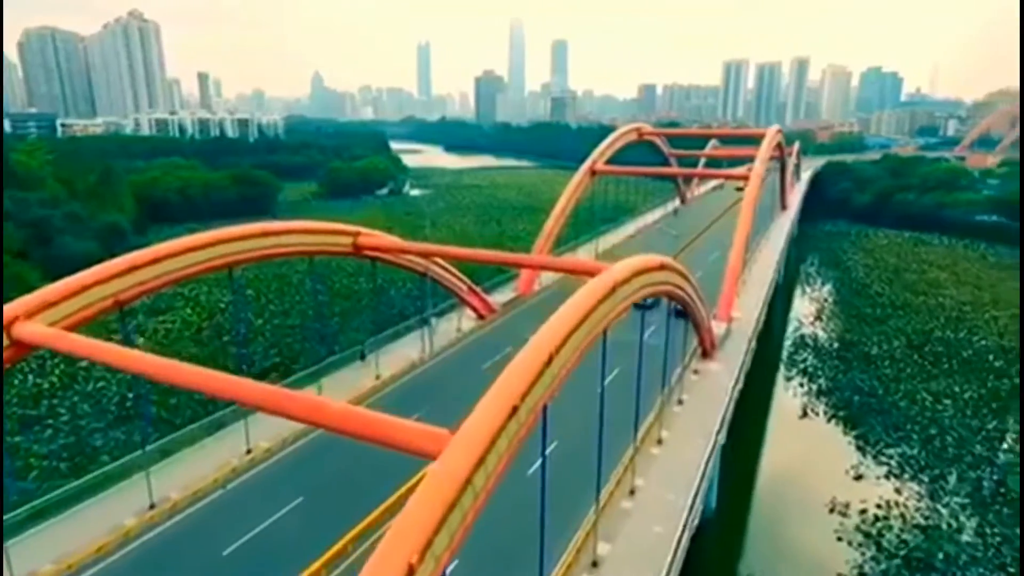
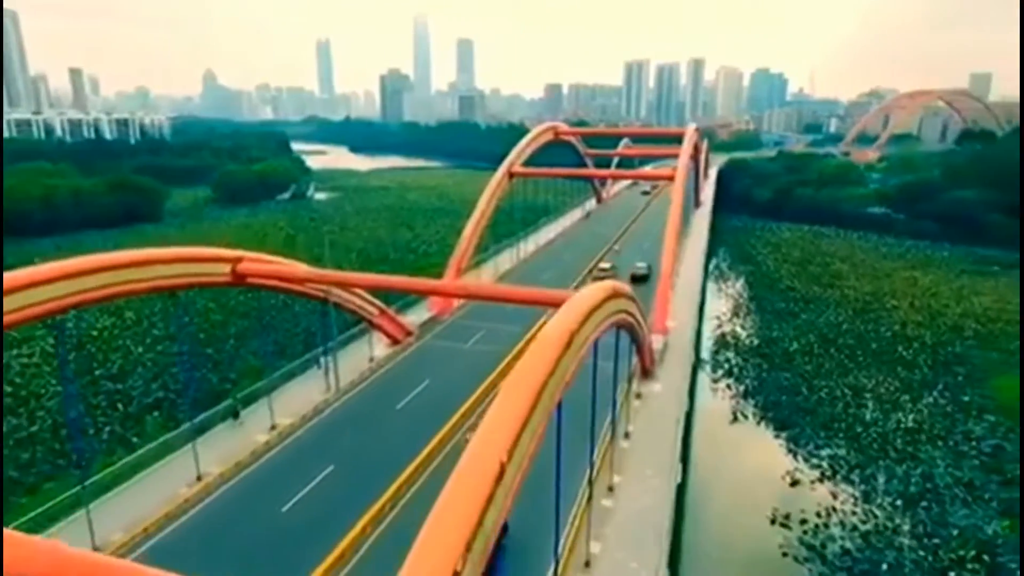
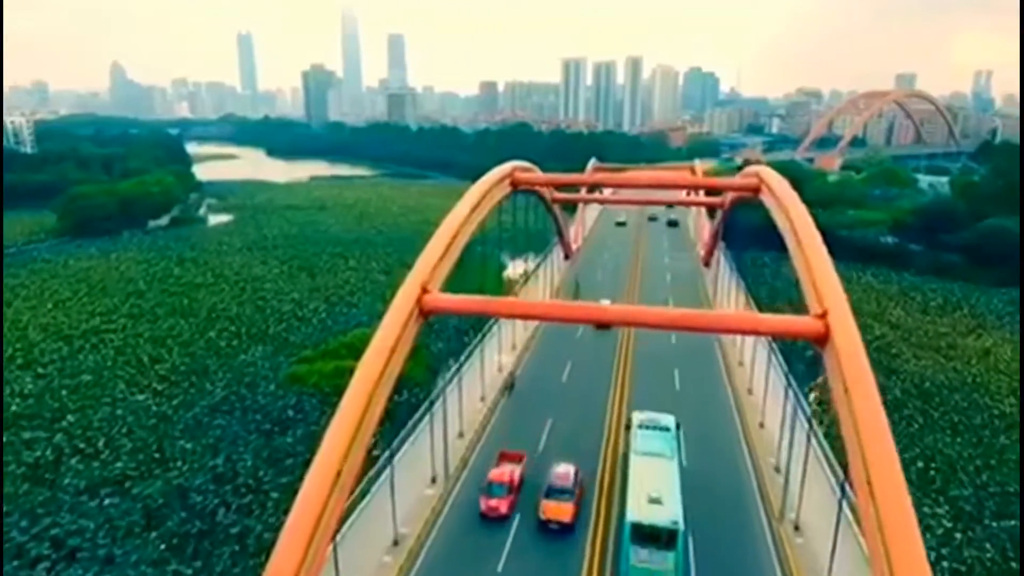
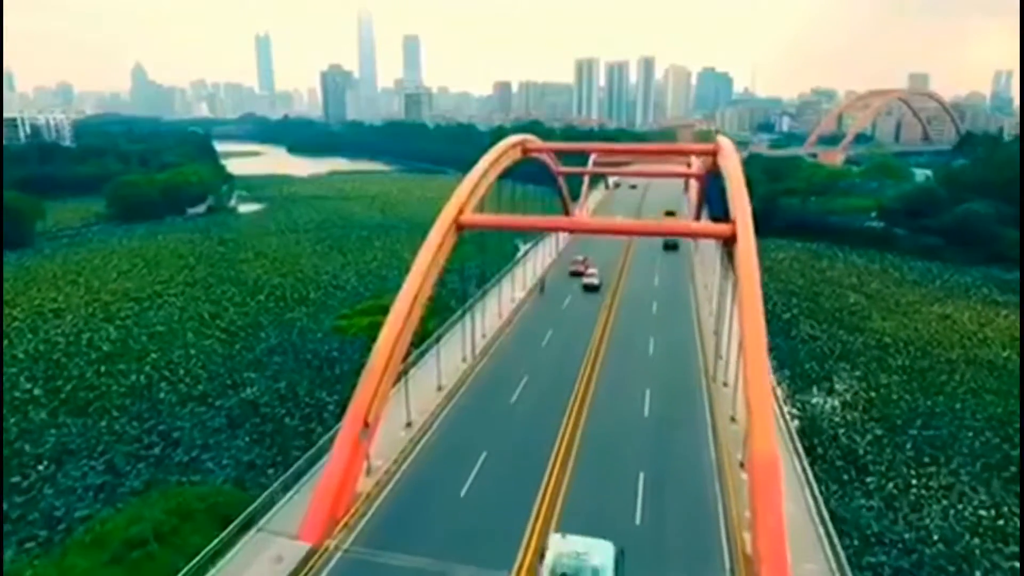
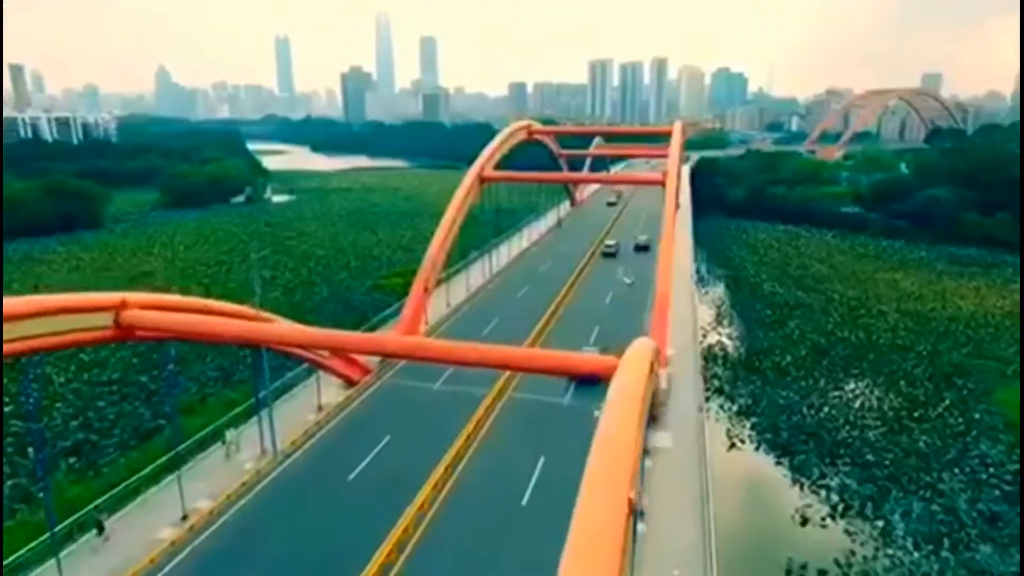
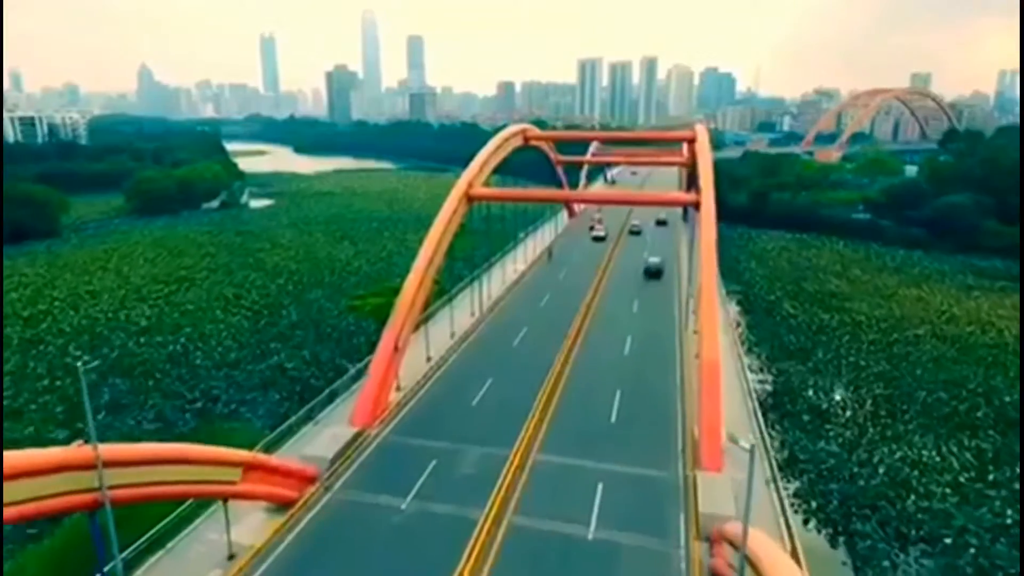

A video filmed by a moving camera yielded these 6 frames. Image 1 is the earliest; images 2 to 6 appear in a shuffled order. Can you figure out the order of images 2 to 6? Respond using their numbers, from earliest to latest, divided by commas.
2, 5, 6, 4, 3
